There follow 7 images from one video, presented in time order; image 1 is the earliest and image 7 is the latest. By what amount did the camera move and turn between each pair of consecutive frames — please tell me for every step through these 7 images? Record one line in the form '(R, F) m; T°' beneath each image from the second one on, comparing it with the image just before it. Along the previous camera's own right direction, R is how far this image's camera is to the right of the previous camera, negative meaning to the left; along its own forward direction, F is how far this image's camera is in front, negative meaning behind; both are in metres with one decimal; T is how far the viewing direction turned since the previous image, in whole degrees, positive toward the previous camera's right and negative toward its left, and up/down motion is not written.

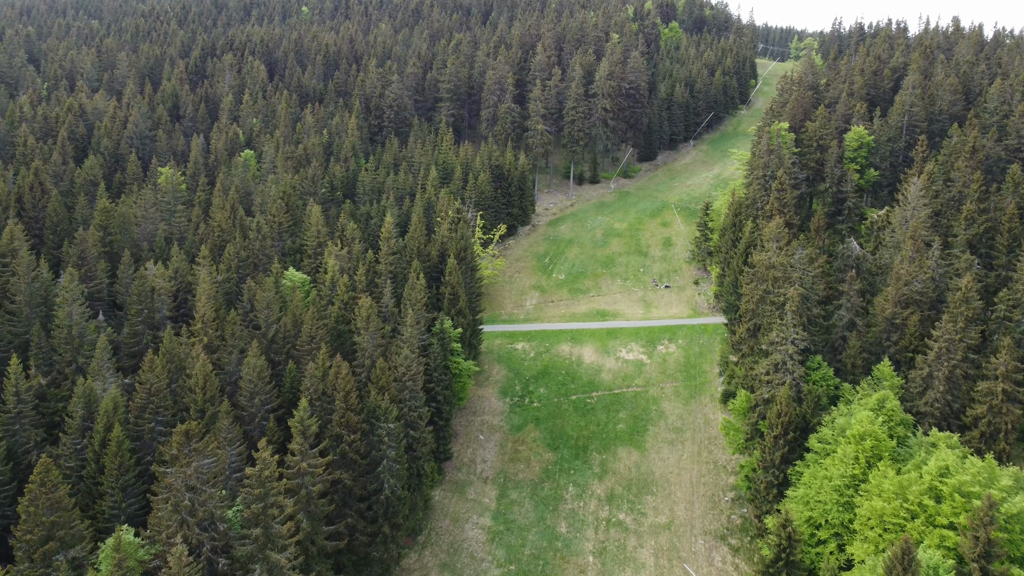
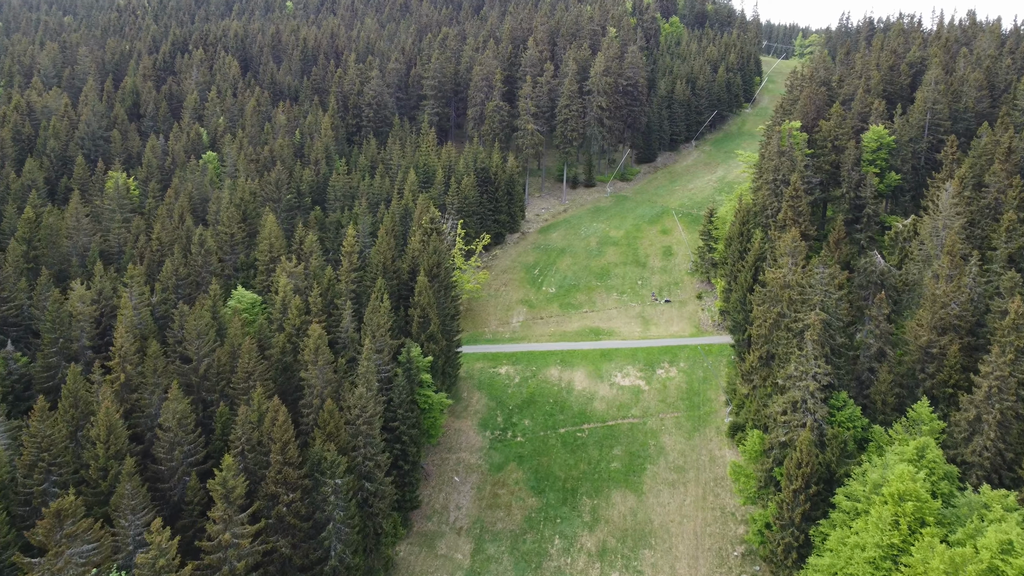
(+1.7, +6.7) m; 0°
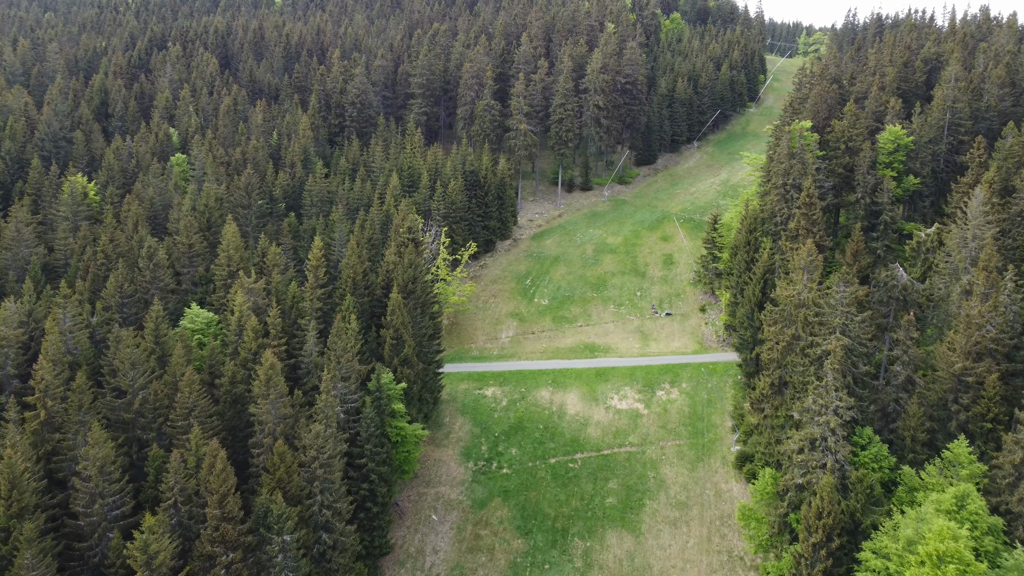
(+1.2, +4.8) m; 0°
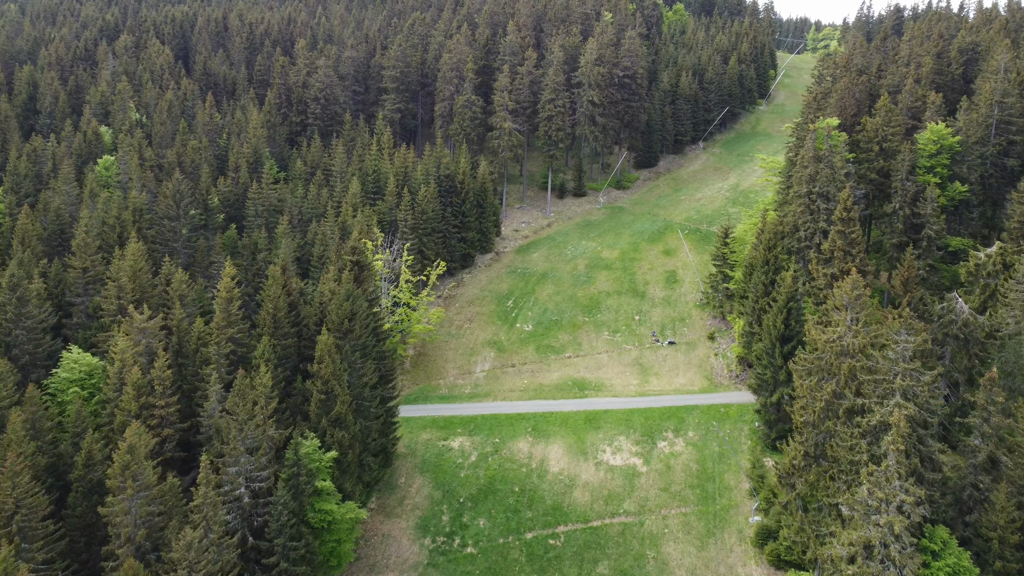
(+2.2, +9.2) m; 0°
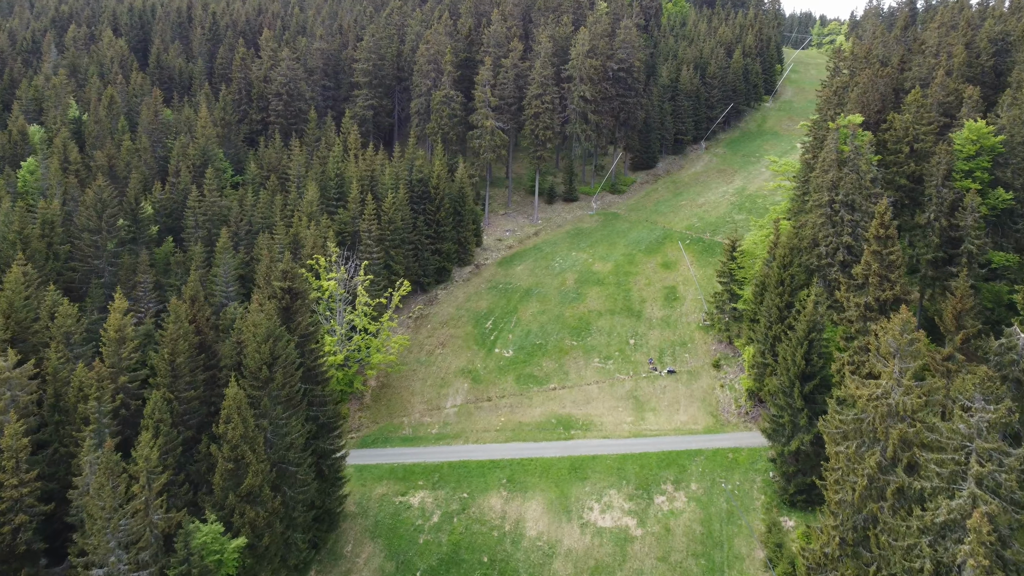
(+1.9, +7.0) m; 0°
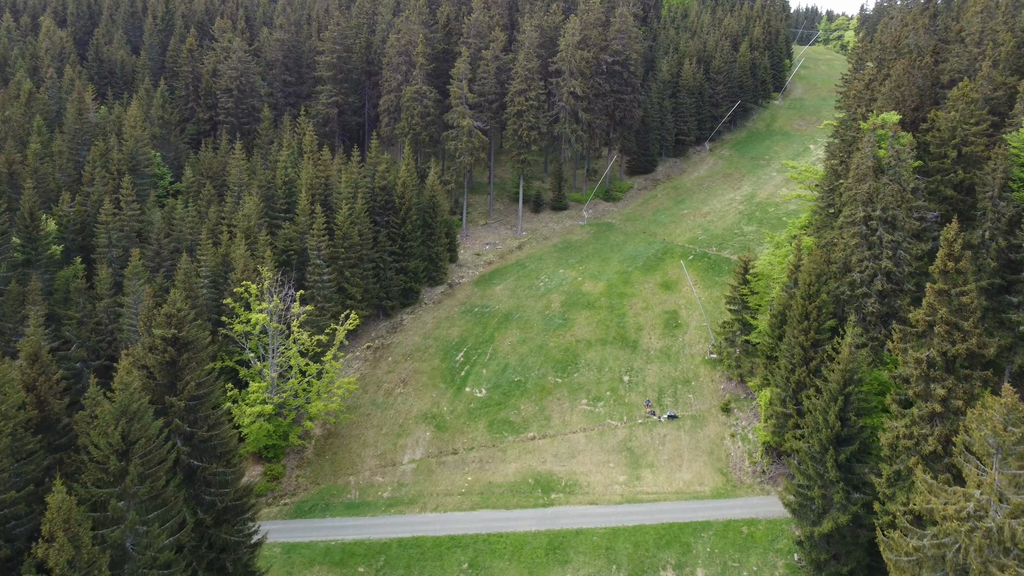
(+2.0, +7.6) m; 0°
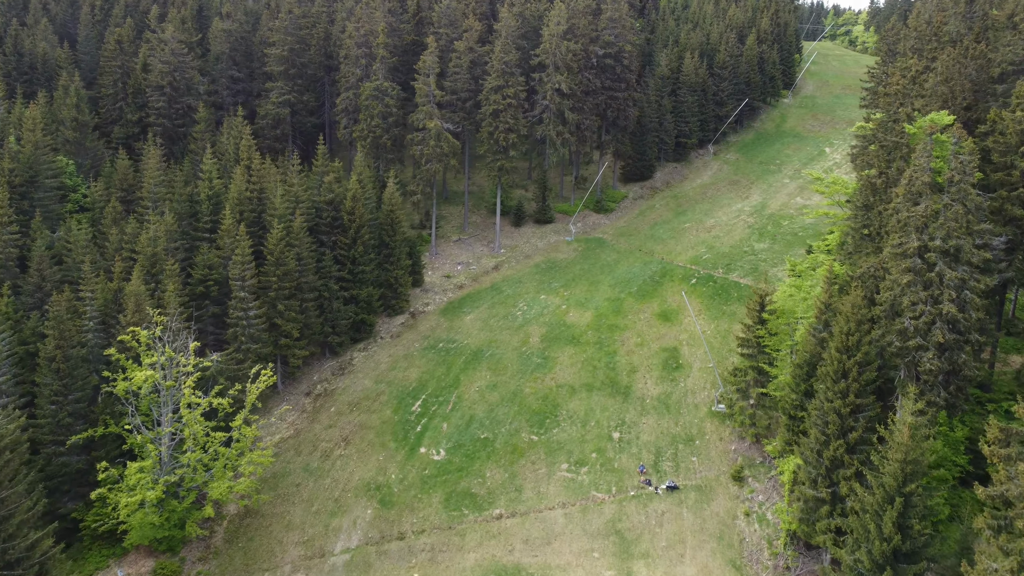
(+2.1, +7.8) m; 0°
